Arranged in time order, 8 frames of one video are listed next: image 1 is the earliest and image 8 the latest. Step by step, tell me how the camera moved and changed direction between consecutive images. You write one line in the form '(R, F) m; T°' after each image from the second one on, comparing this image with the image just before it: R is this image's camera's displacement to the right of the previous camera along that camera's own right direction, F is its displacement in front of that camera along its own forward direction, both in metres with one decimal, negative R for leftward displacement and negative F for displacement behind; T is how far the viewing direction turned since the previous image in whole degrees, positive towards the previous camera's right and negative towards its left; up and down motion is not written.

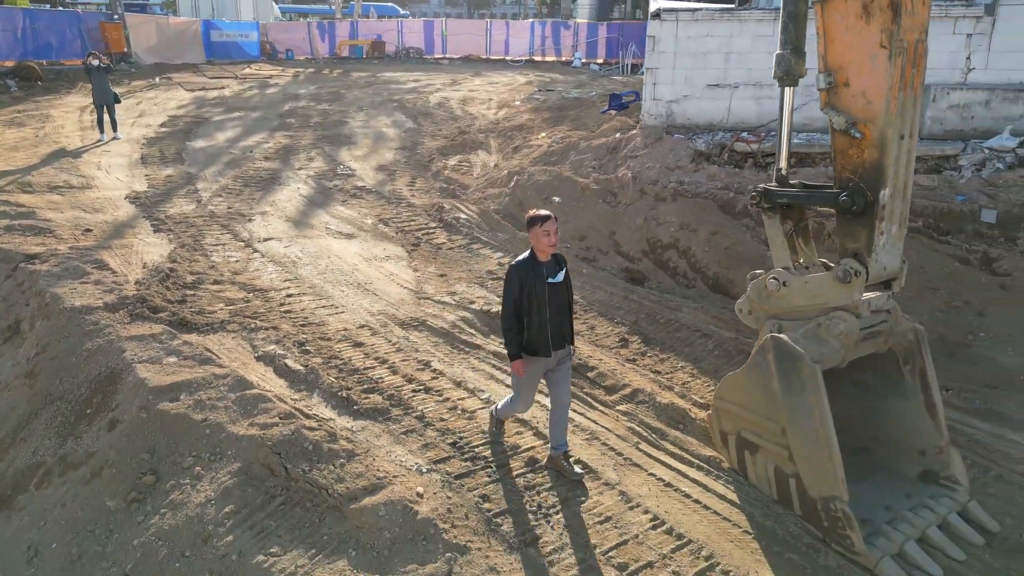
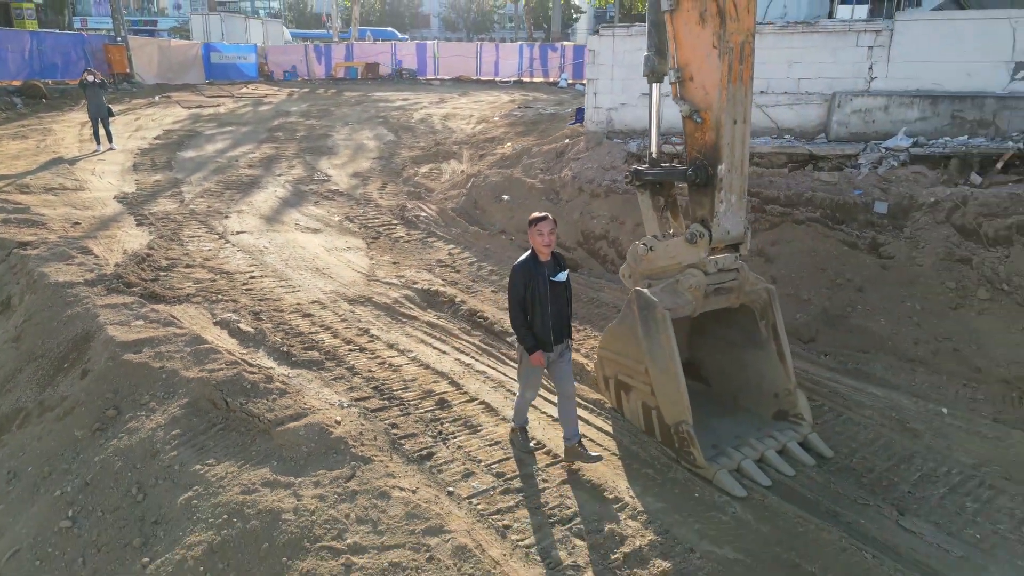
(+0.6, -0.8) m; 0°
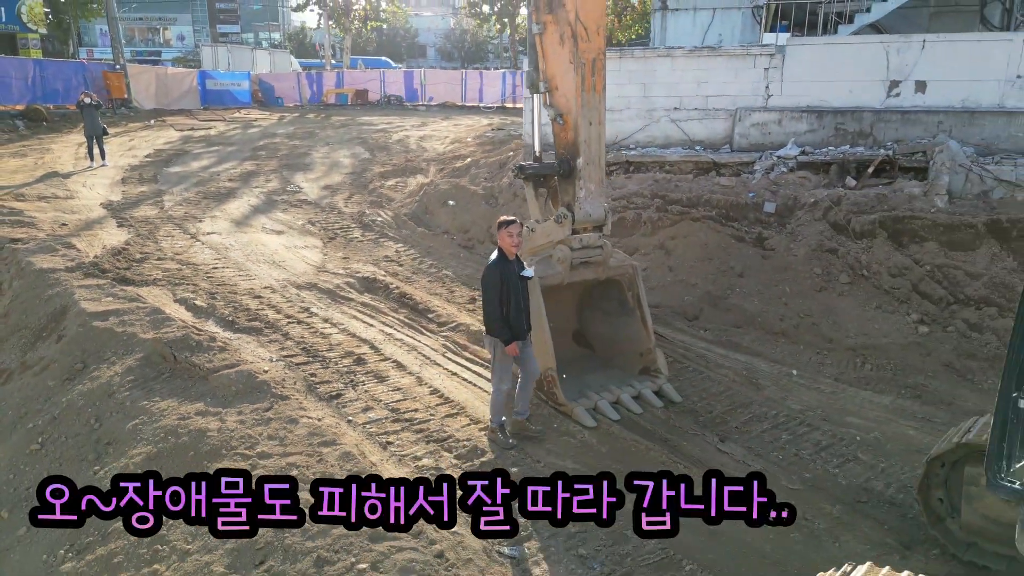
(+0.8, -1.0) m; 0°
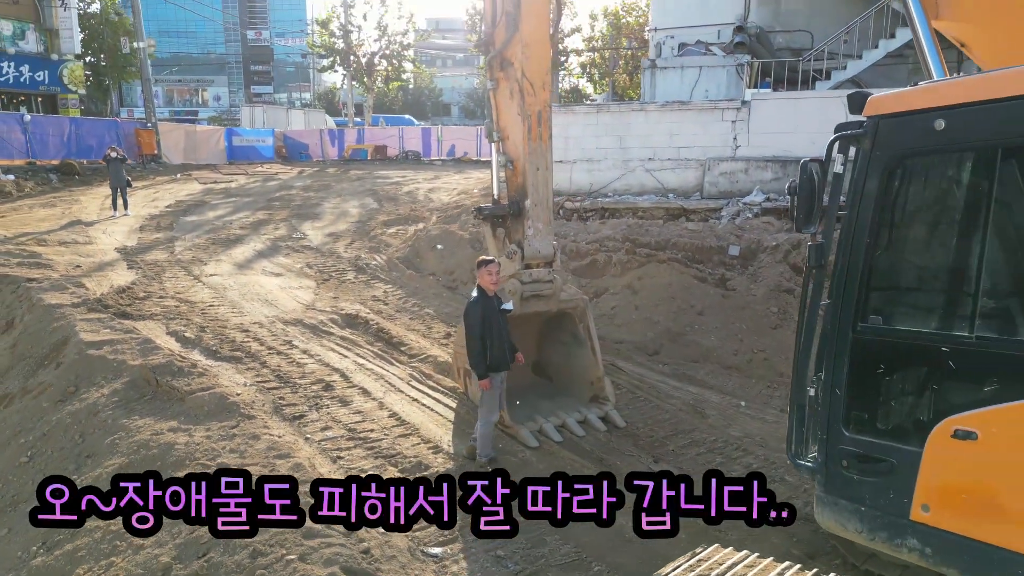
(+0.6, -0.5) m; -2°
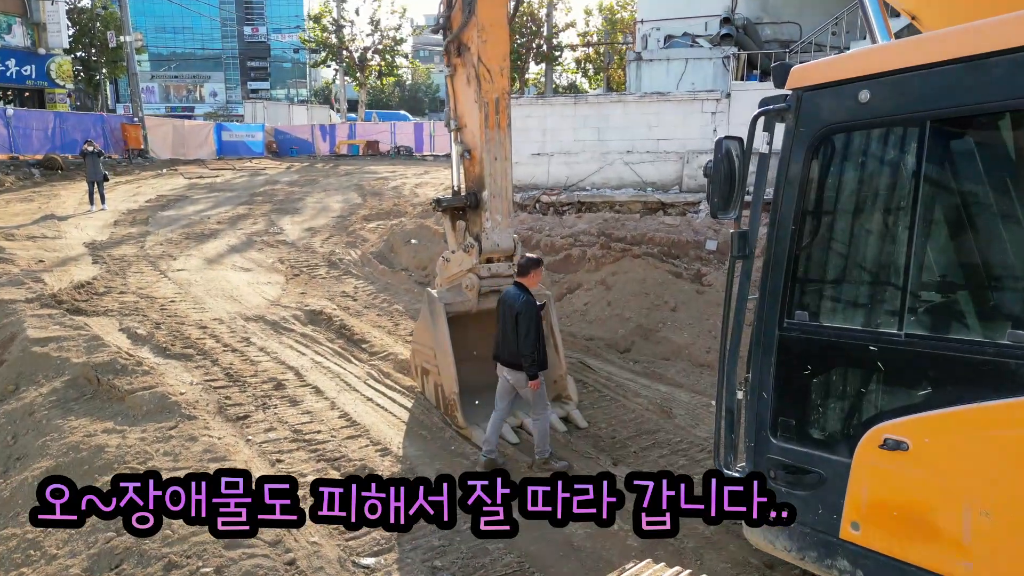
(+0.4, +0.3) m; 0°
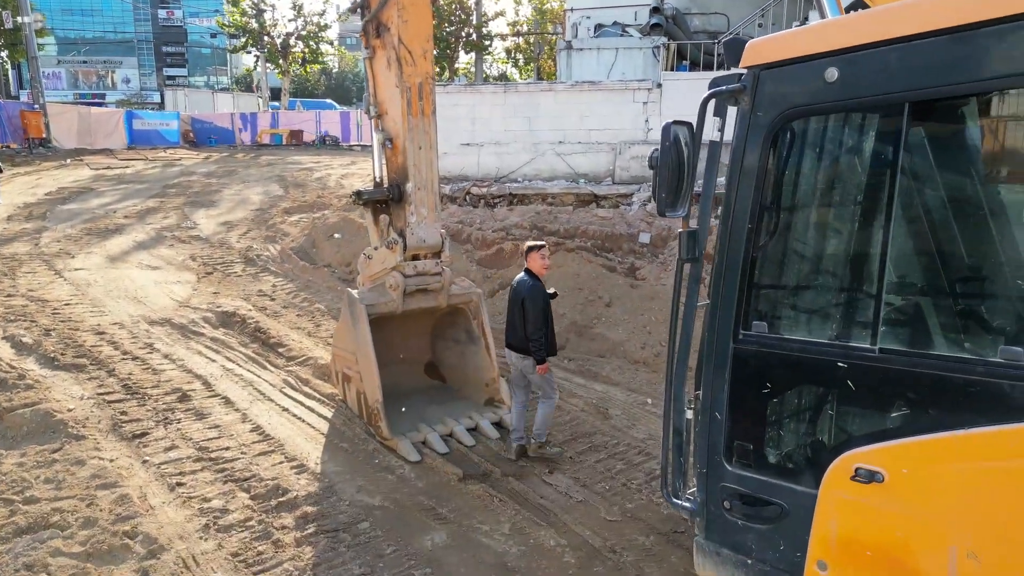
(0.0, +0.4) m; +5°
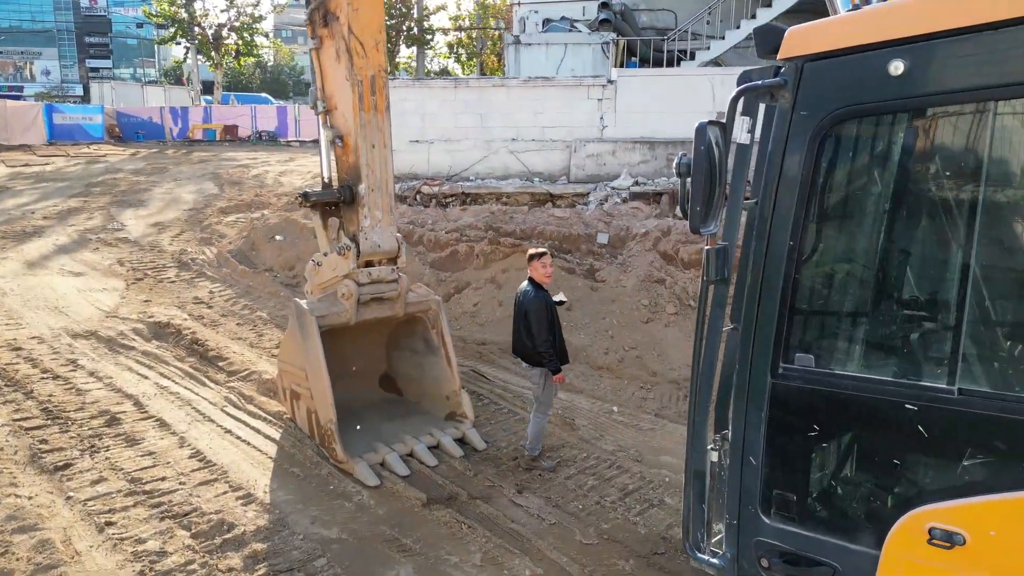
(-0.1, +0.3) m; +5°
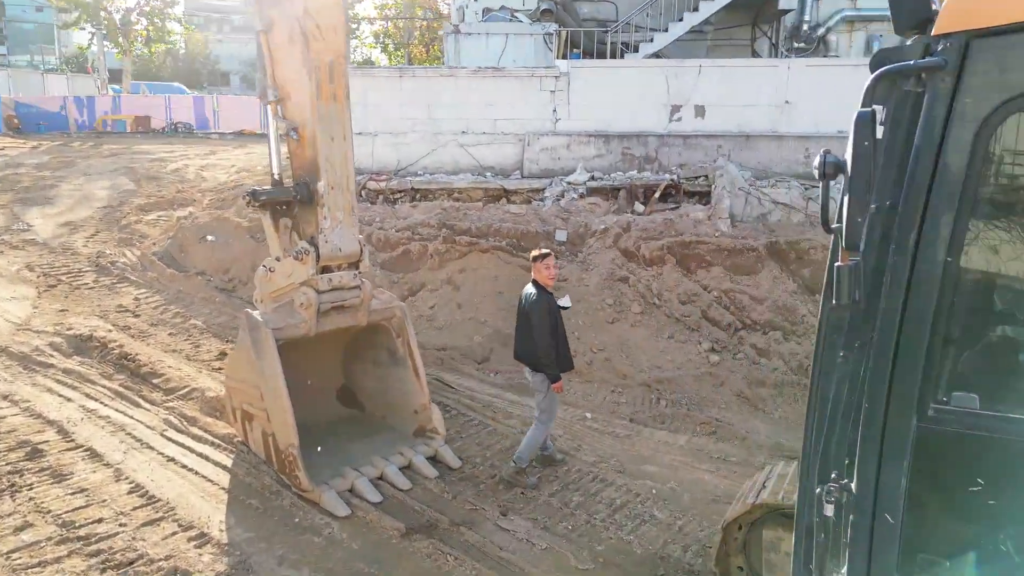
(-0.3, +0.4) m; +6°
